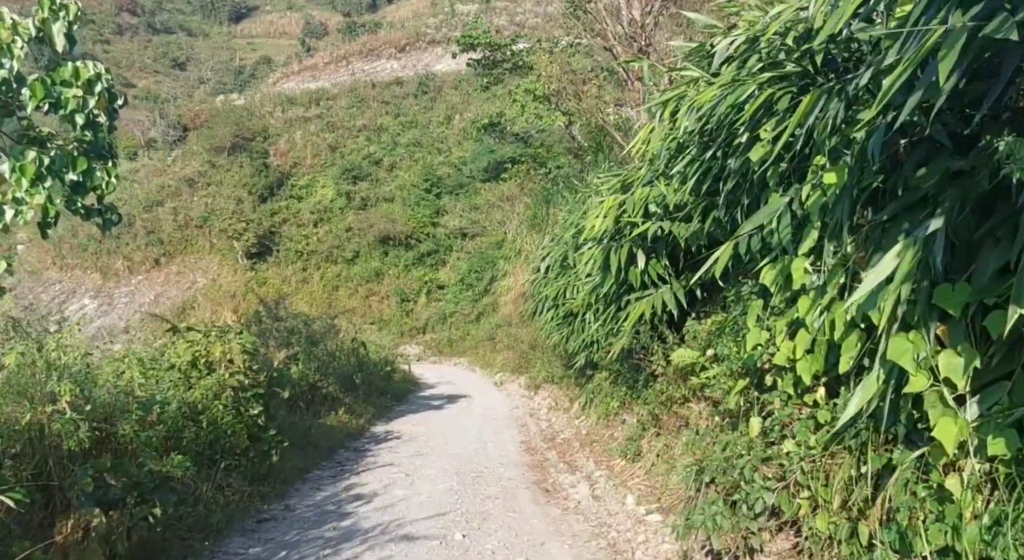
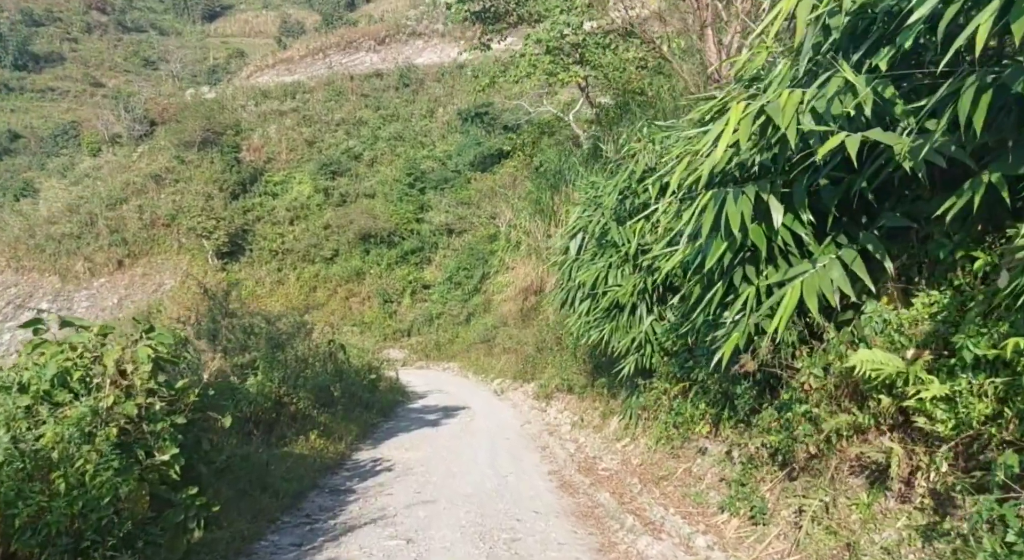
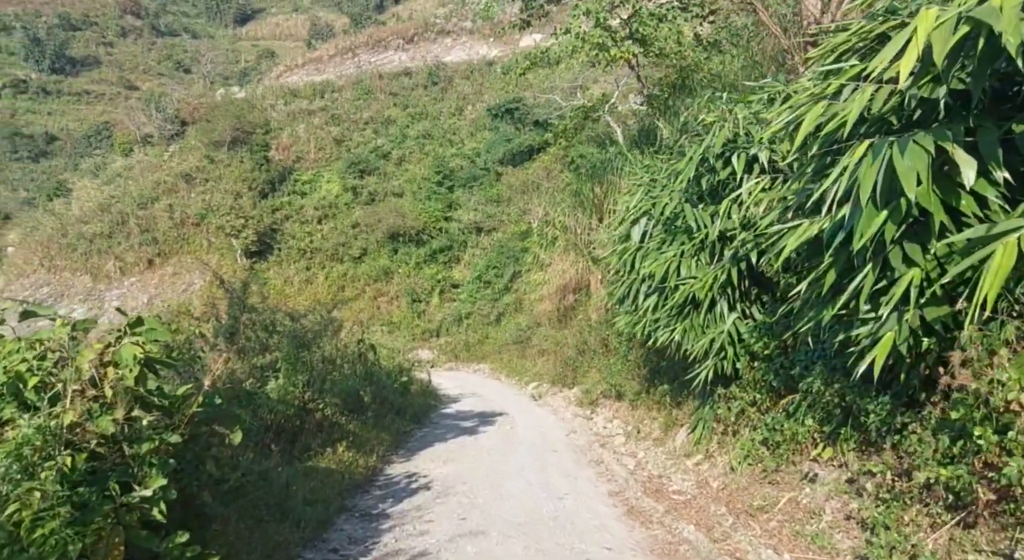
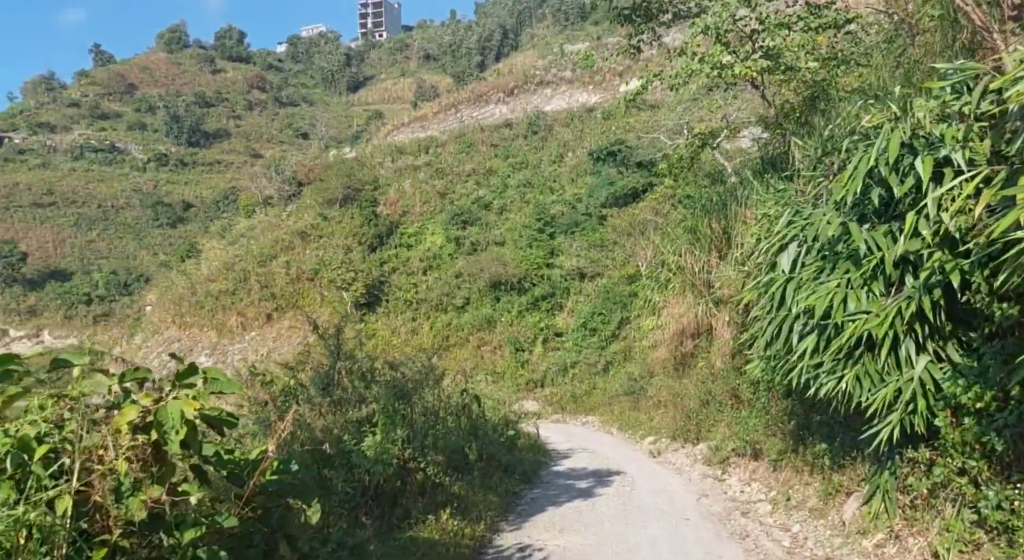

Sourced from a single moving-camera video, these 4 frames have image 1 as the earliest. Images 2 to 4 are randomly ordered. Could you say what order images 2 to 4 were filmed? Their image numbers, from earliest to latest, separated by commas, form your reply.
2, 3, 4
